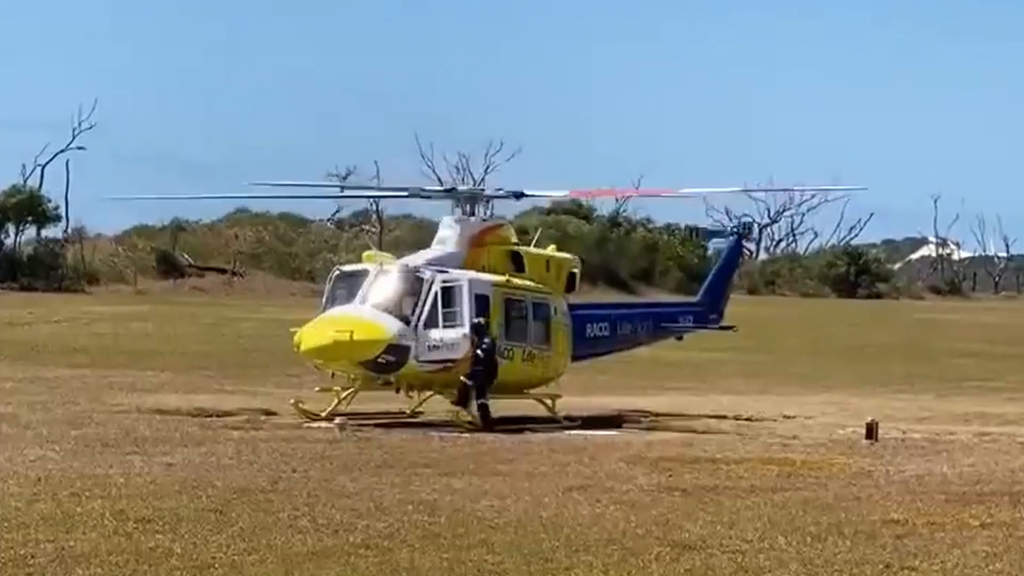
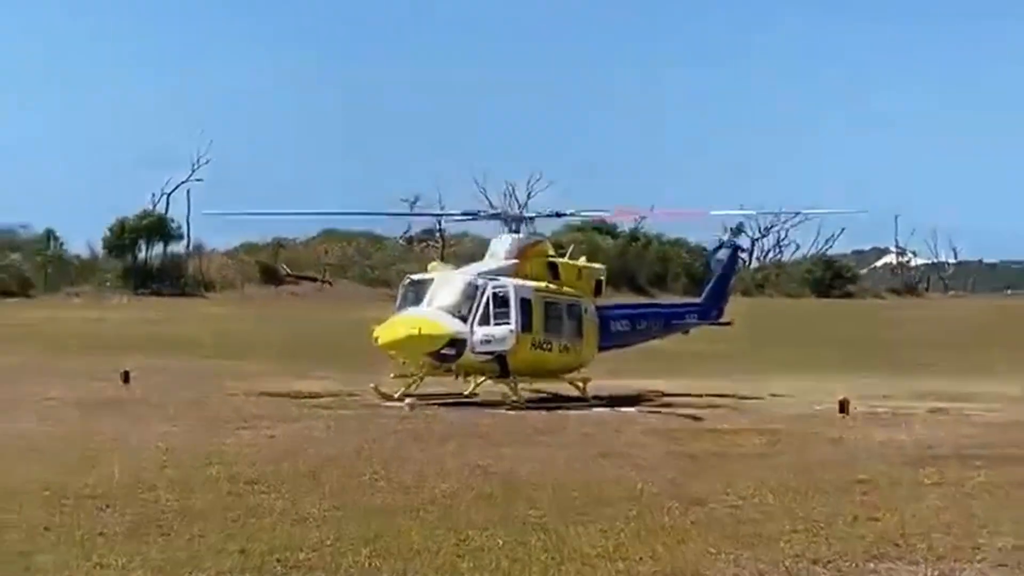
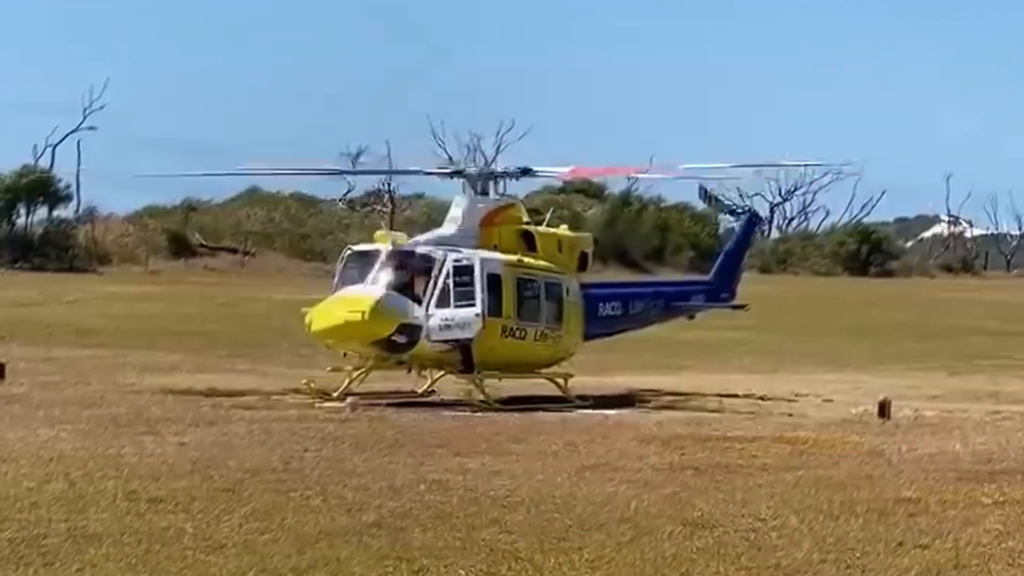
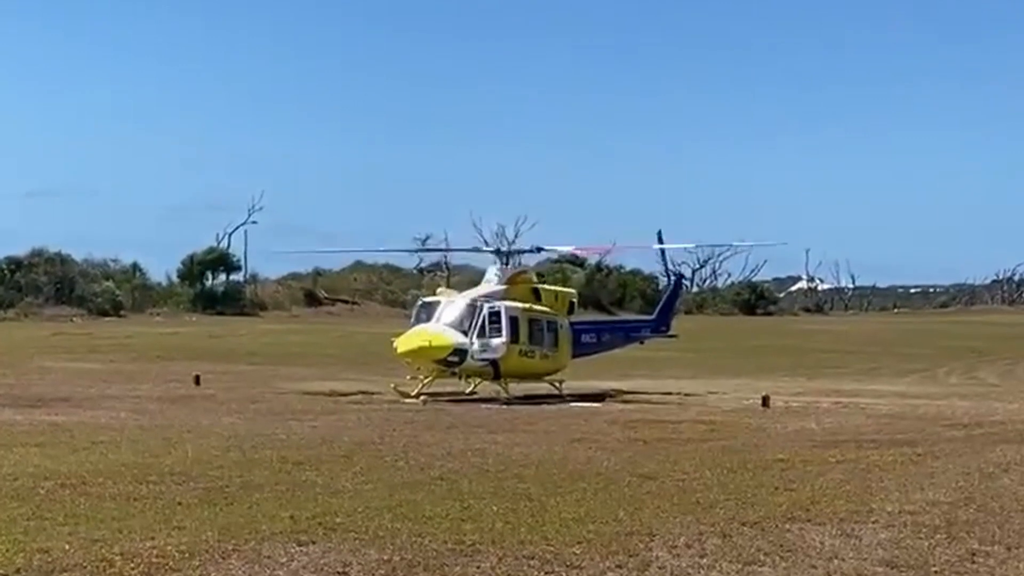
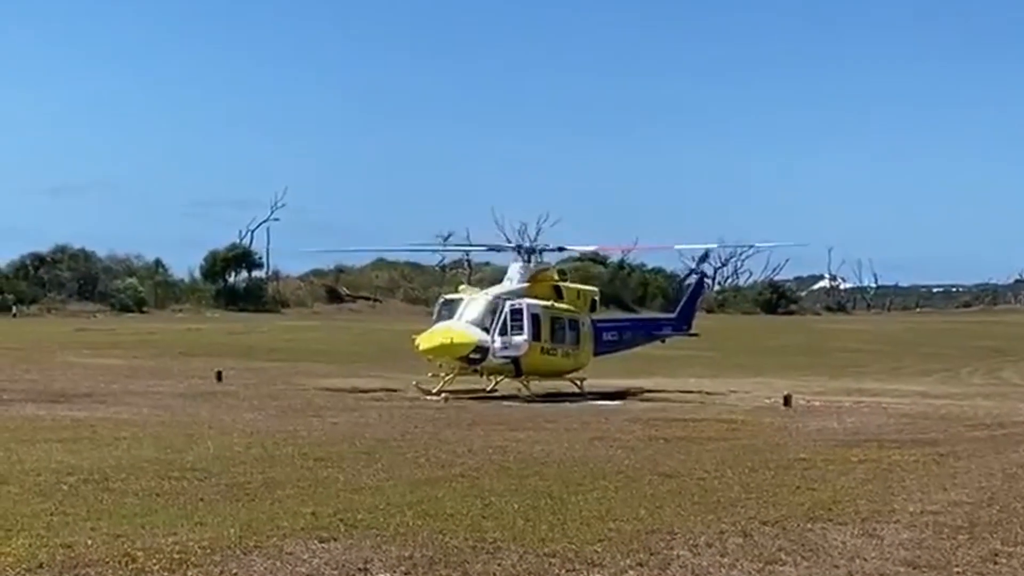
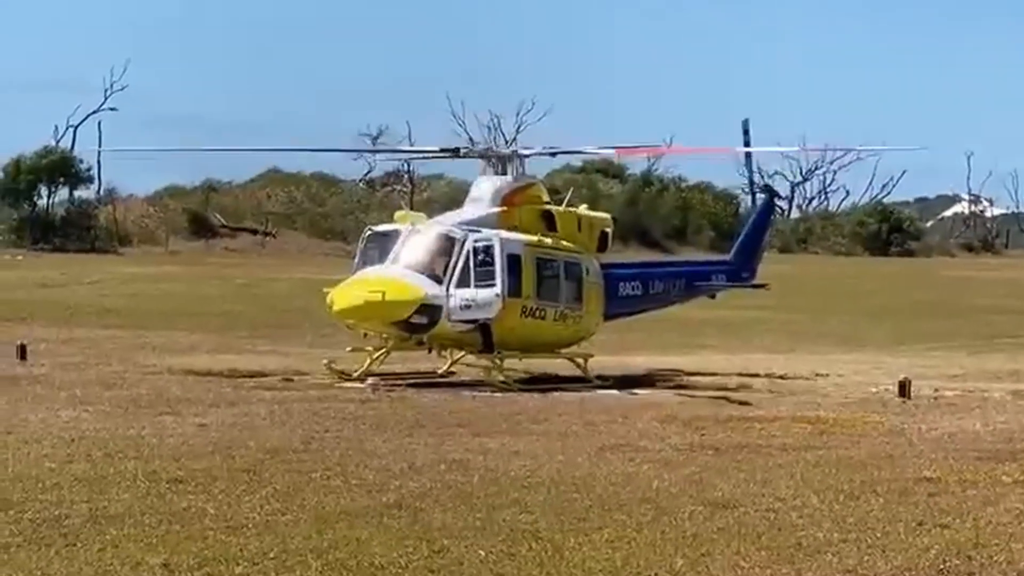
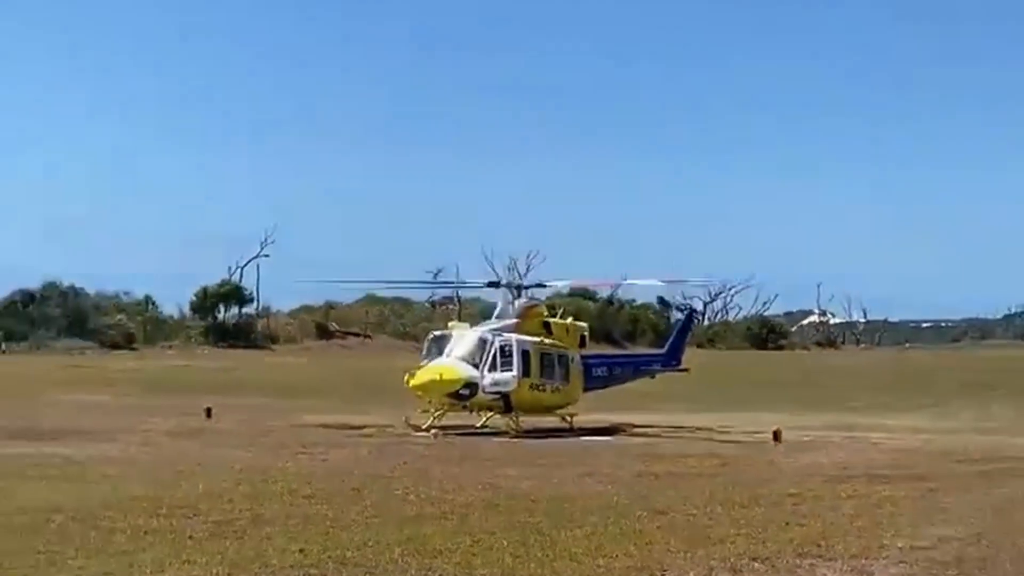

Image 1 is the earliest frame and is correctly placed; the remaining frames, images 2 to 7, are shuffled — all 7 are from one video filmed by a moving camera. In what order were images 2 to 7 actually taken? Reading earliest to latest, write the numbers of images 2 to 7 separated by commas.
3, 6, 2, 7, 4, 5
